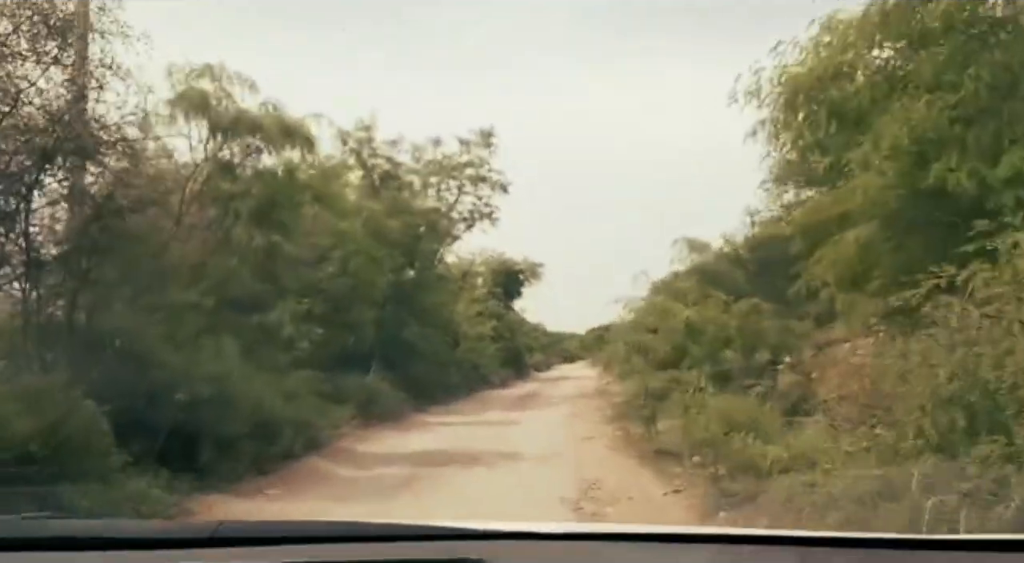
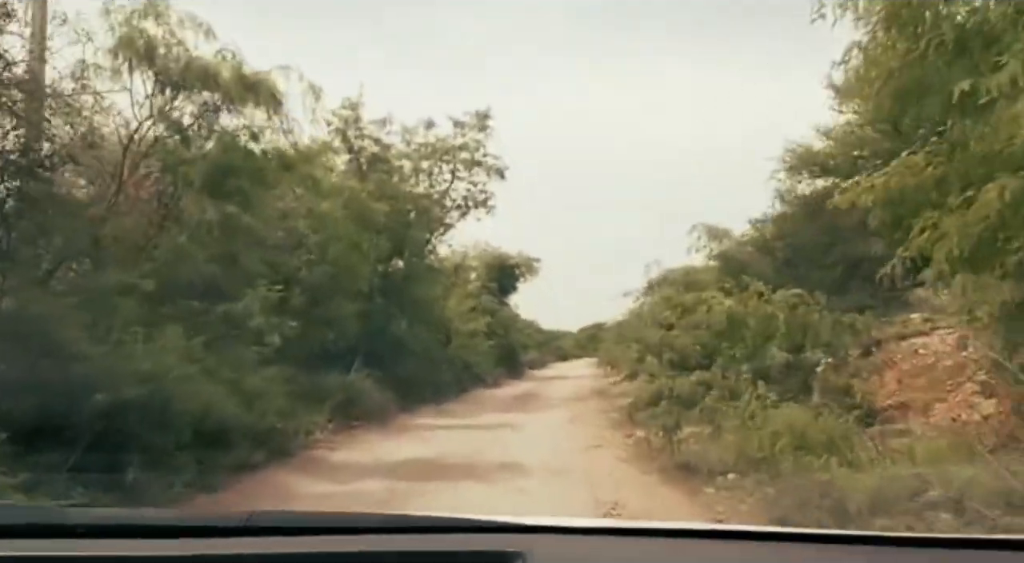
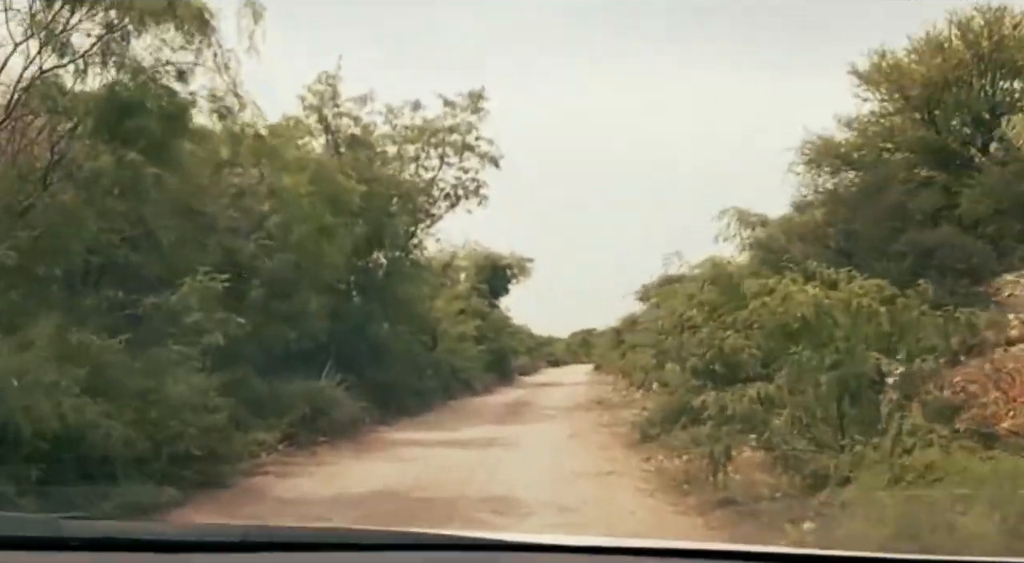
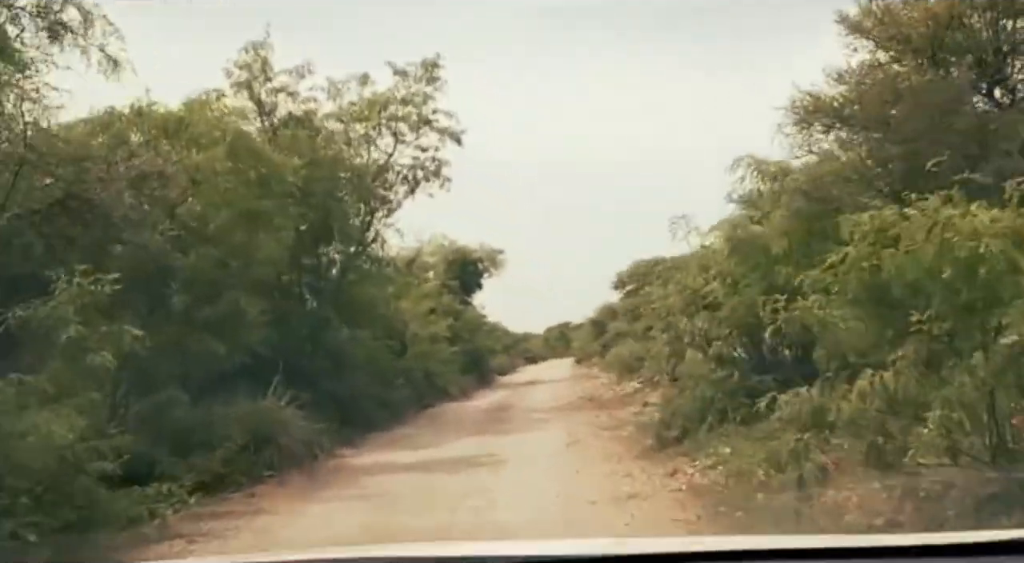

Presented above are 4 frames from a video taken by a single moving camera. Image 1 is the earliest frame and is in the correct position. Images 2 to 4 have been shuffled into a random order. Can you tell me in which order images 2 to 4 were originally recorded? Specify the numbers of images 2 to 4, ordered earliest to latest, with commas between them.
2, 3, 4
